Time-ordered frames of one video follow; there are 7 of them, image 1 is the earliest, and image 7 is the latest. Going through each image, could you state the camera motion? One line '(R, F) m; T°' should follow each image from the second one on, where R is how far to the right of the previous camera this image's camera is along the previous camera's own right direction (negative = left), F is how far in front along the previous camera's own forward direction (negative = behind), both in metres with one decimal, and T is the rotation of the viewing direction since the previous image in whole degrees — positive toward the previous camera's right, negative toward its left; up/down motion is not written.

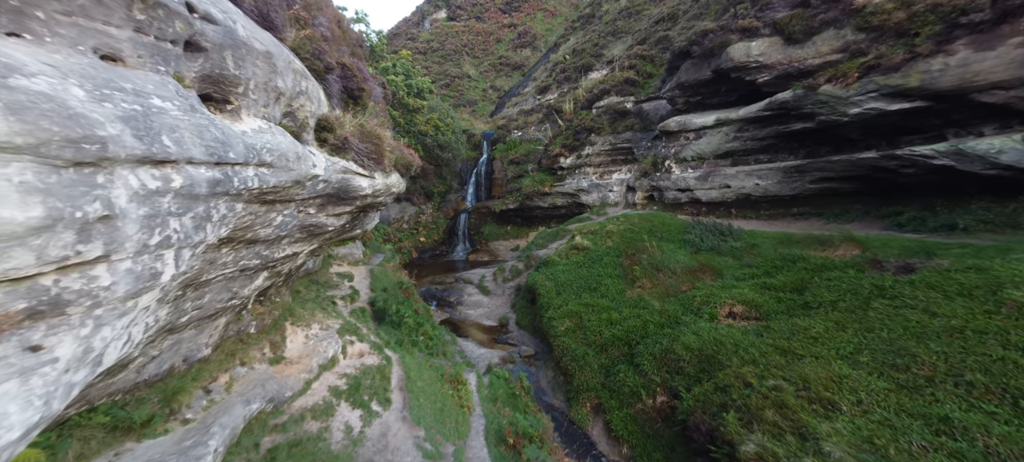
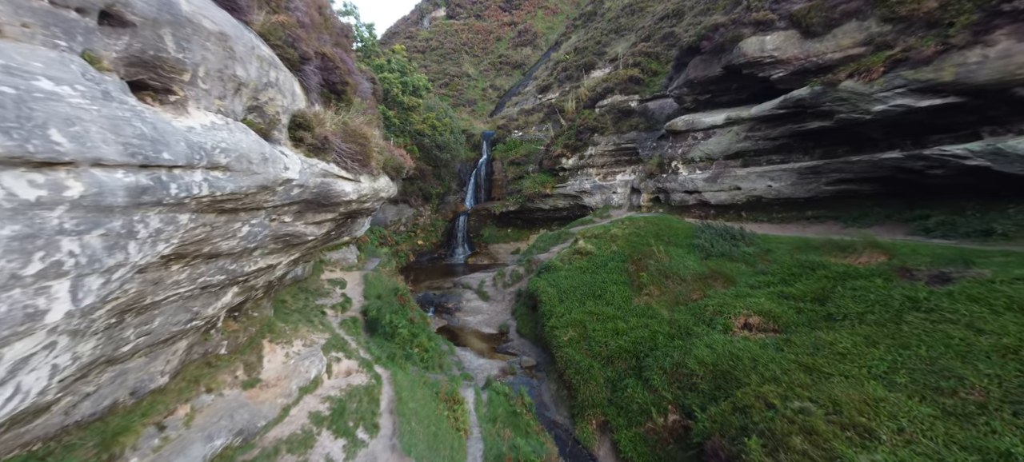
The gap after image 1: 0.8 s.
(0.0, +0.6) m; 0°
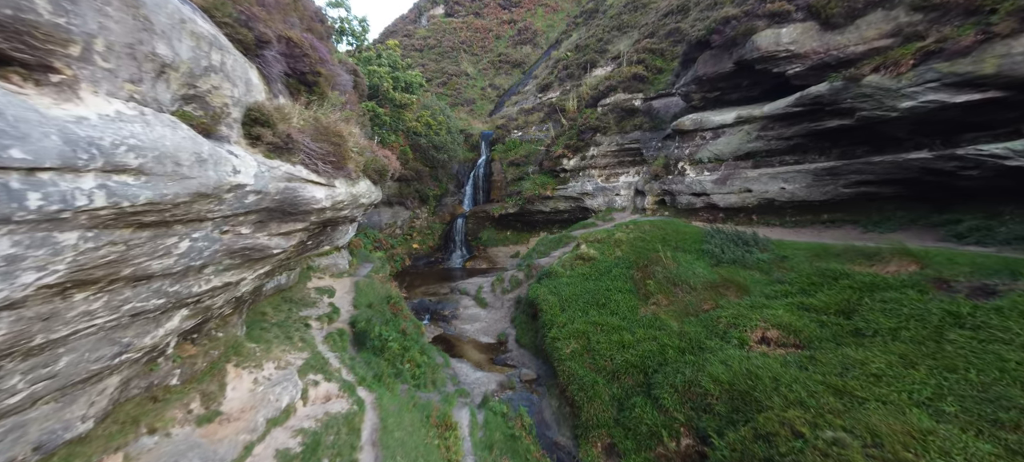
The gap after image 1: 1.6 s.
(0.0, +0.7) m; 0°
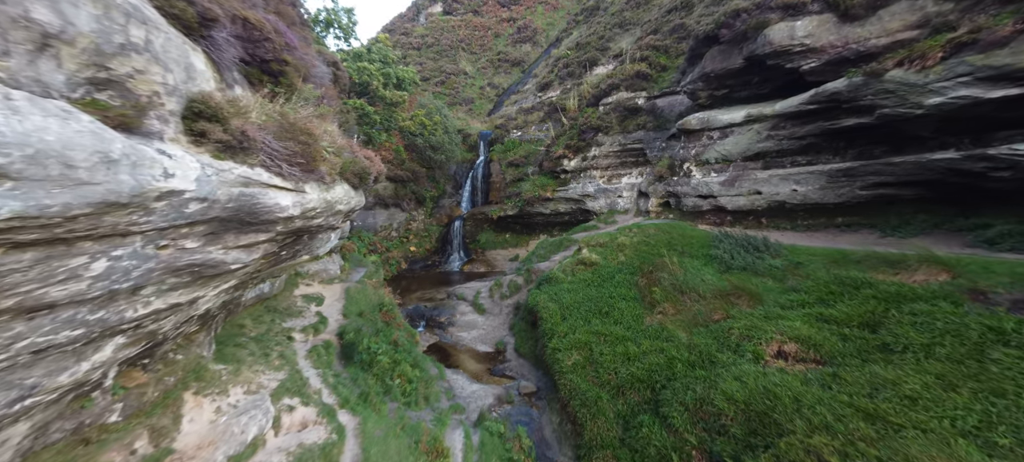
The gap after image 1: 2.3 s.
(+0.1, +0.6) m; 0°
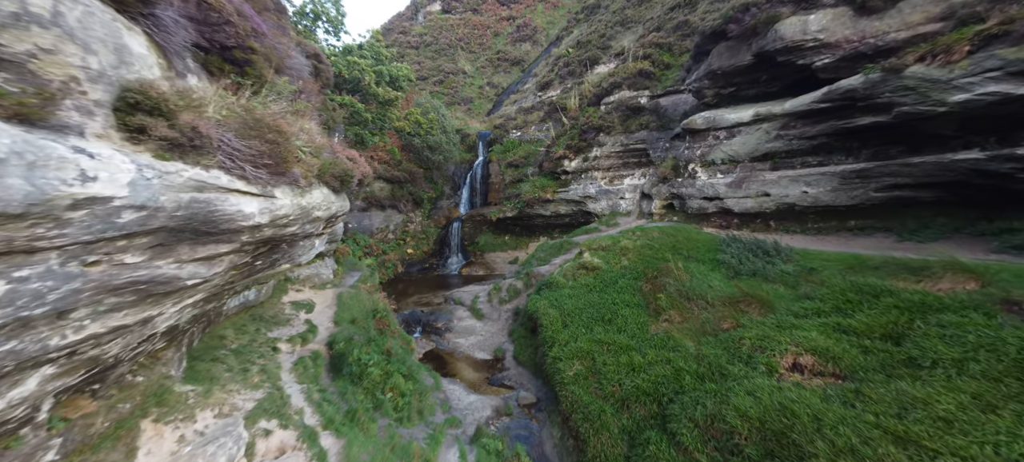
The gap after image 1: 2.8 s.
(0.0, +0.5) m; 0°
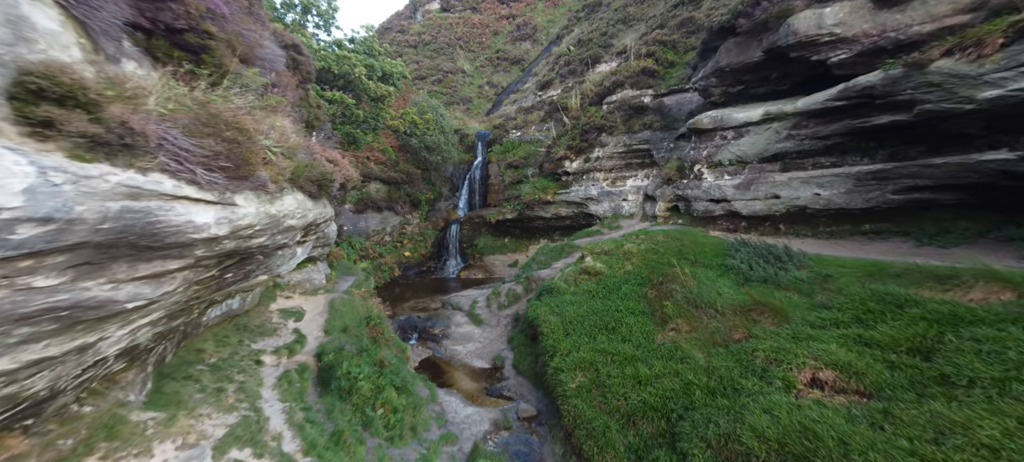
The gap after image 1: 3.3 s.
(0.0, +0.5) m; 0°
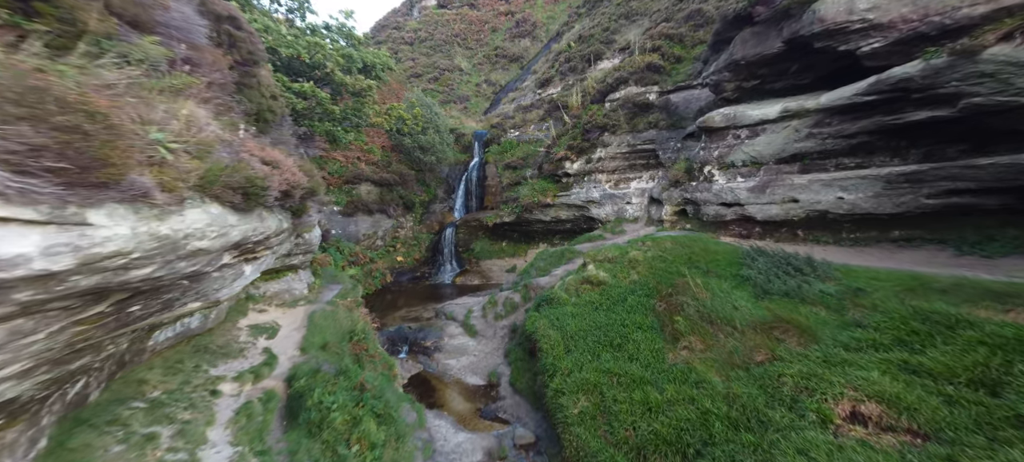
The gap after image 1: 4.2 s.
(+0.1, +0.9) m; 0°
